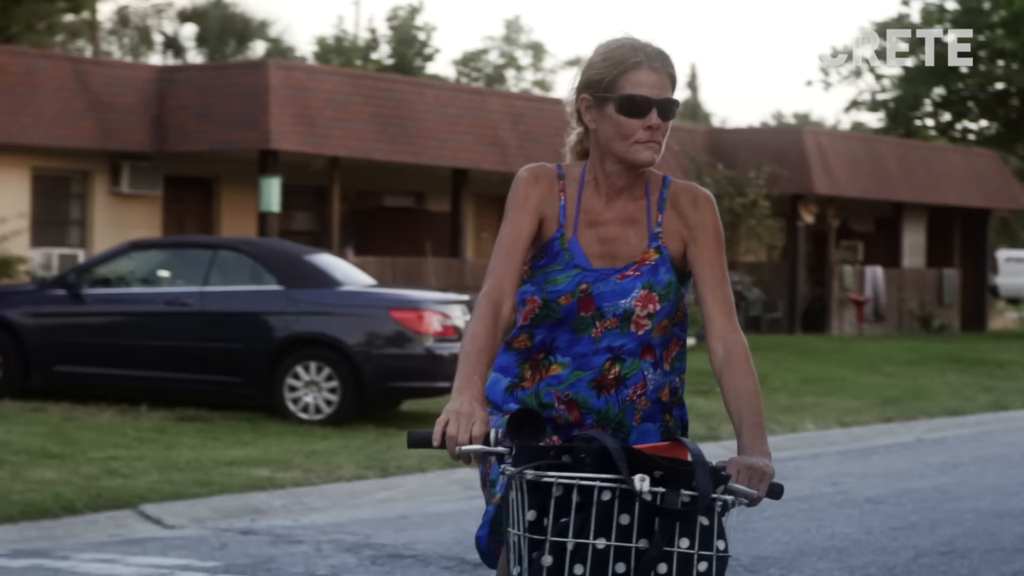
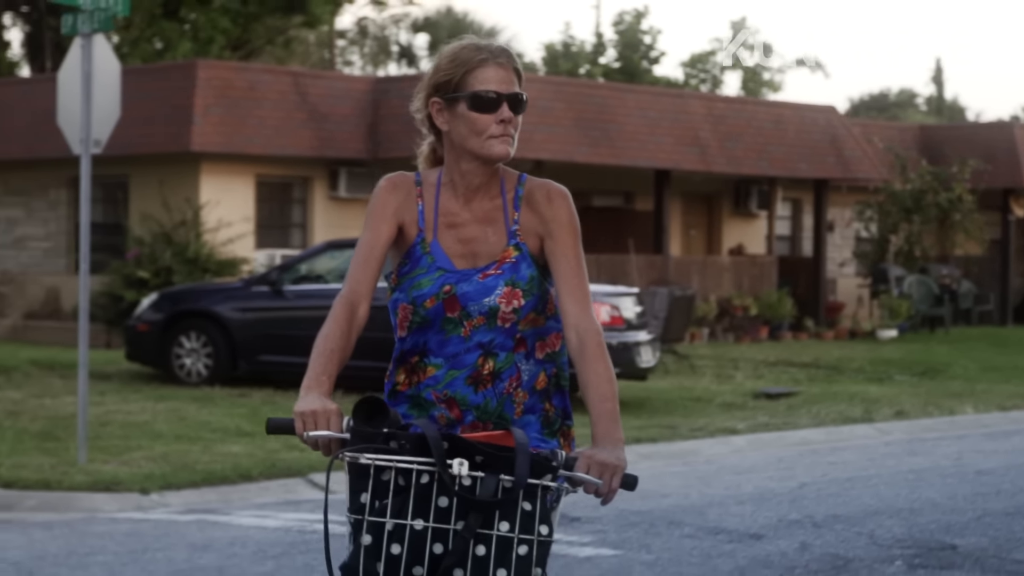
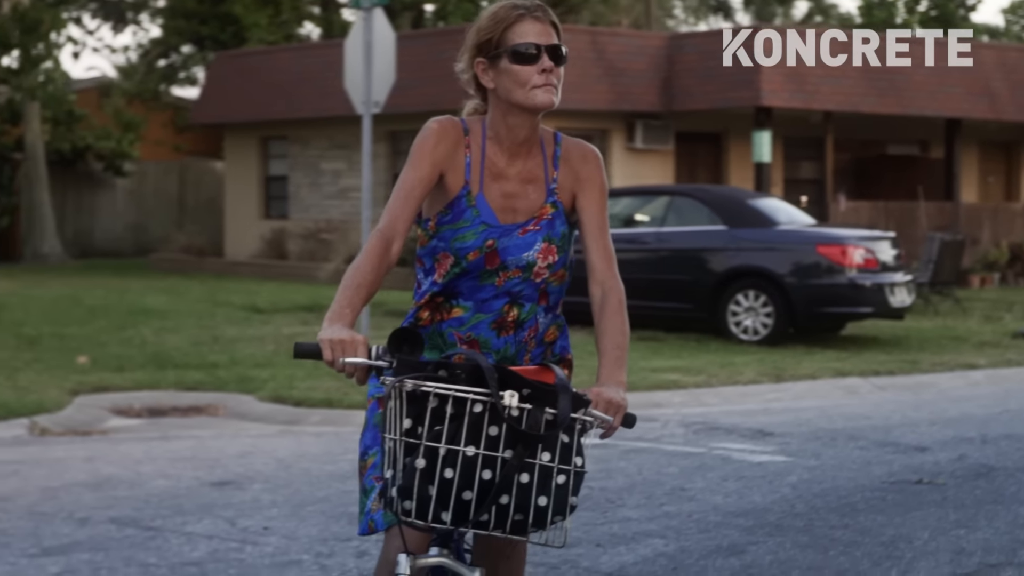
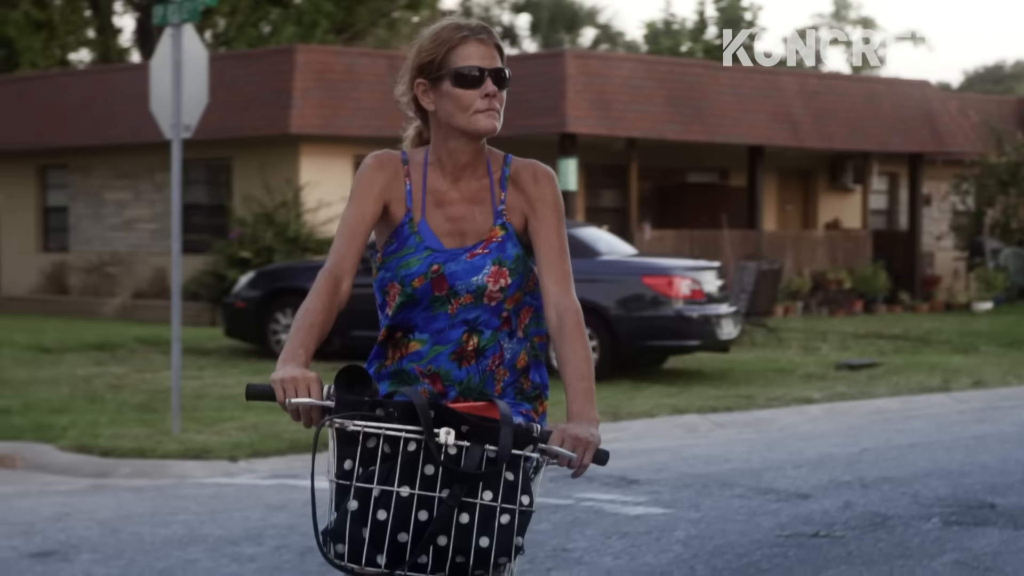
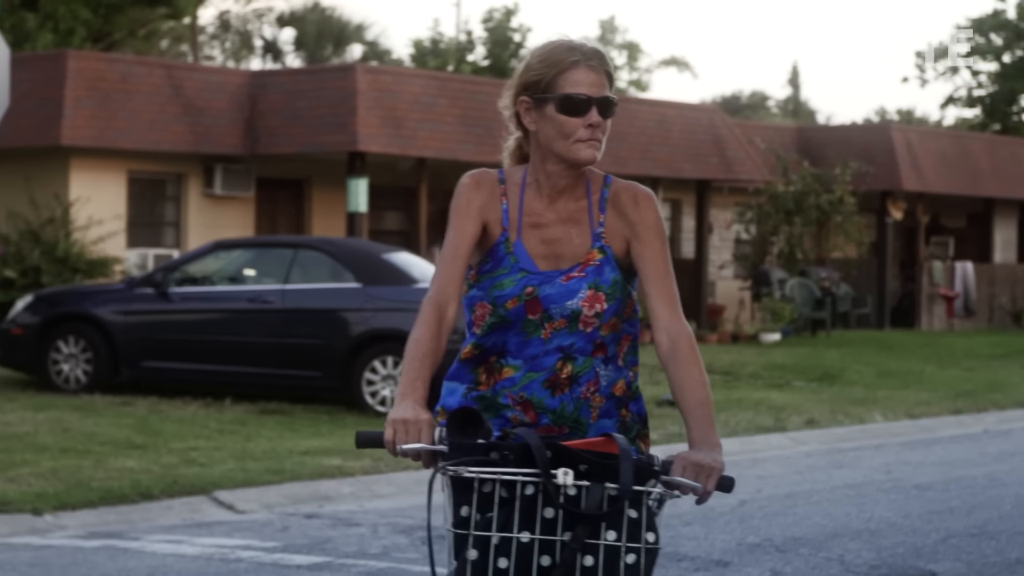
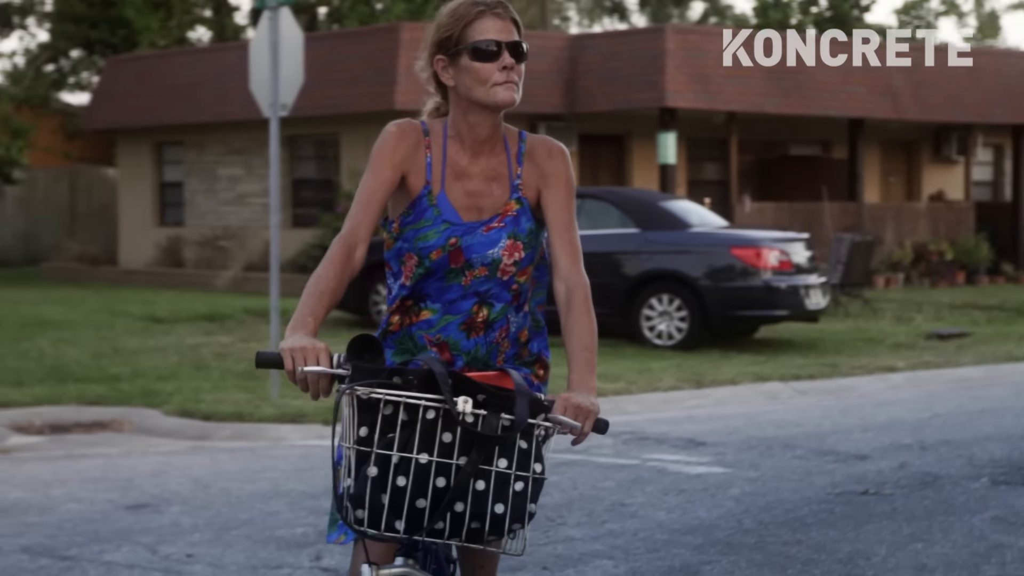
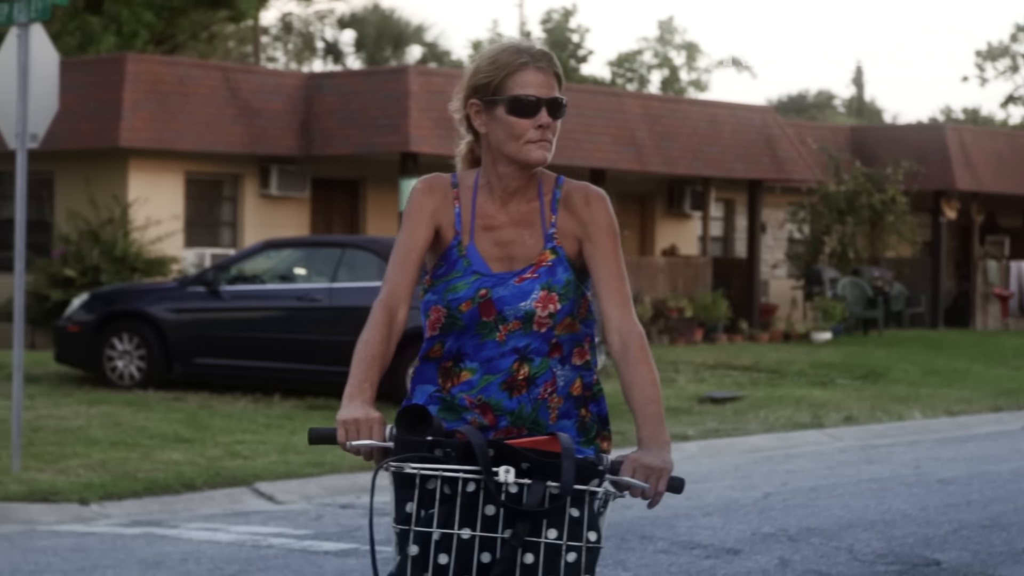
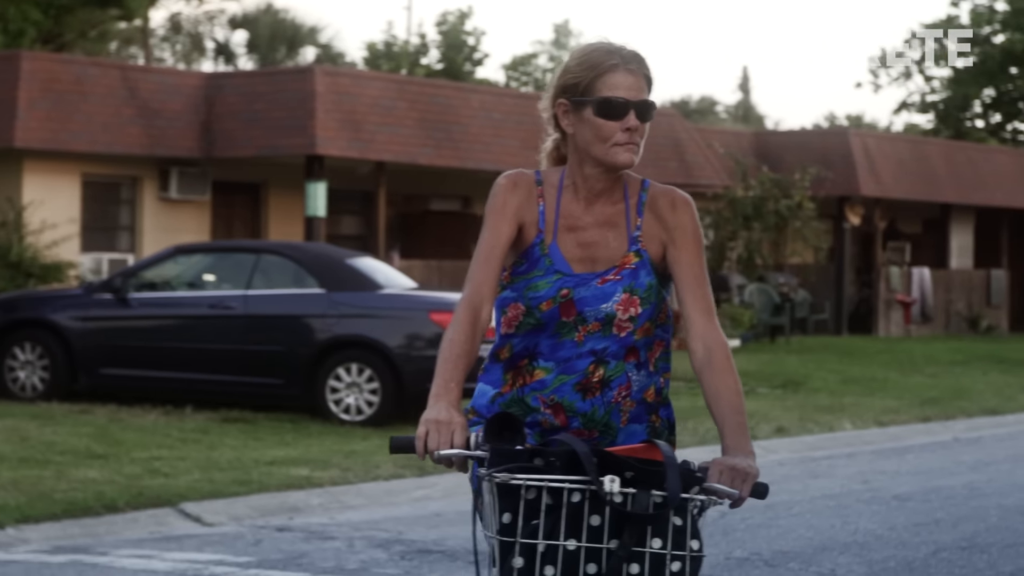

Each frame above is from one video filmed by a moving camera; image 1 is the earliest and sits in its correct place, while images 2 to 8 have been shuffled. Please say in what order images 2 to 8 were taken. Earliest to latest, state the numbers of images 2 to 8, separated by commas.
8, 5, 7, 2, 4, 6, 3
